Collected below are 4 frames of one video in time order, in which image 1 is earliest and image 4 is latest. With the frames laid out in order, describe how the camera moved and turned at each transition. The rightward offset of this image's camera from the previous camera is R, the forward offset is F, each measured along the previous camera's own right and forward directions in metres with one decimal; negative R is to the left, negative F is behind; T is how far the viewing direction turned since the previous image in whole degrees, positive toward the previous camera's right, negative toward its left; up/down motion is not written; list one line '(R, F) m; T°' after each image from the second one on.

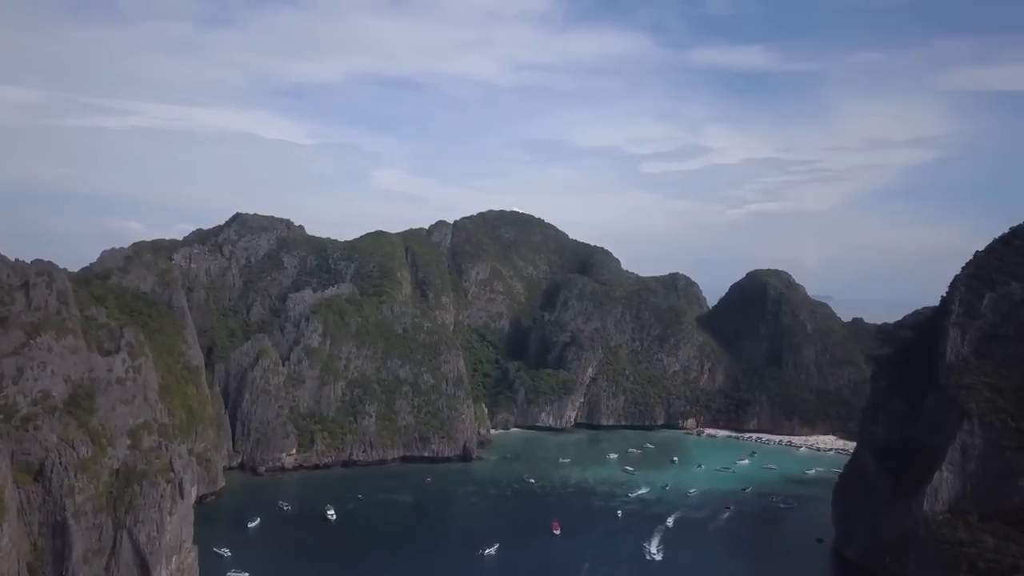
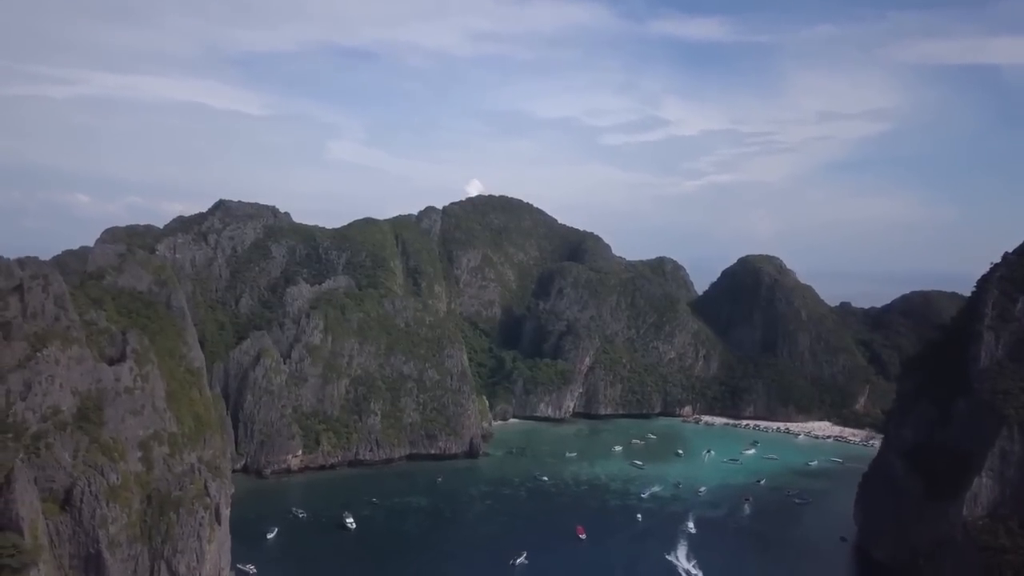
(-4.4, +1.5) m; +3°
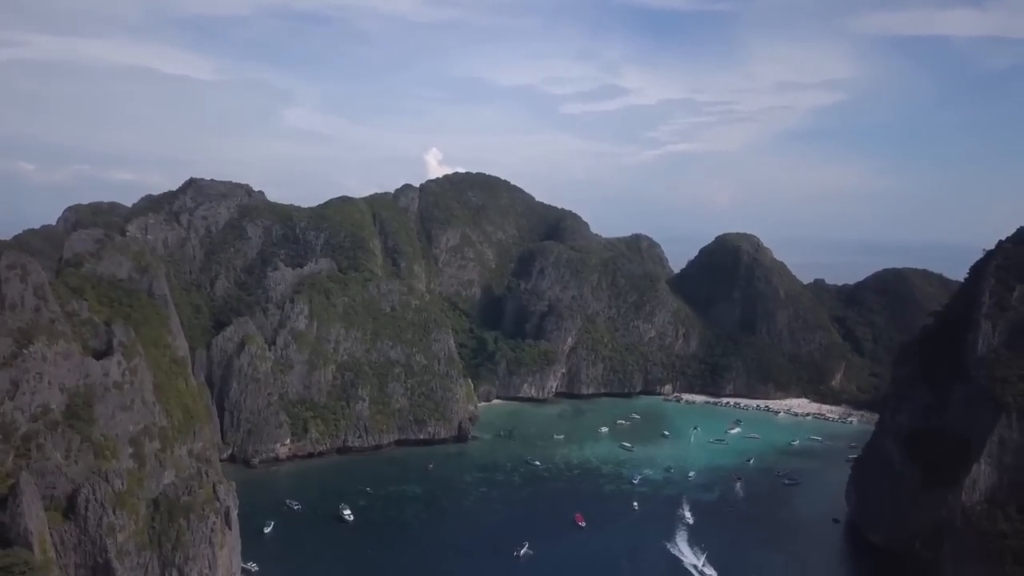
(-2.7, +0.8) m; +3°
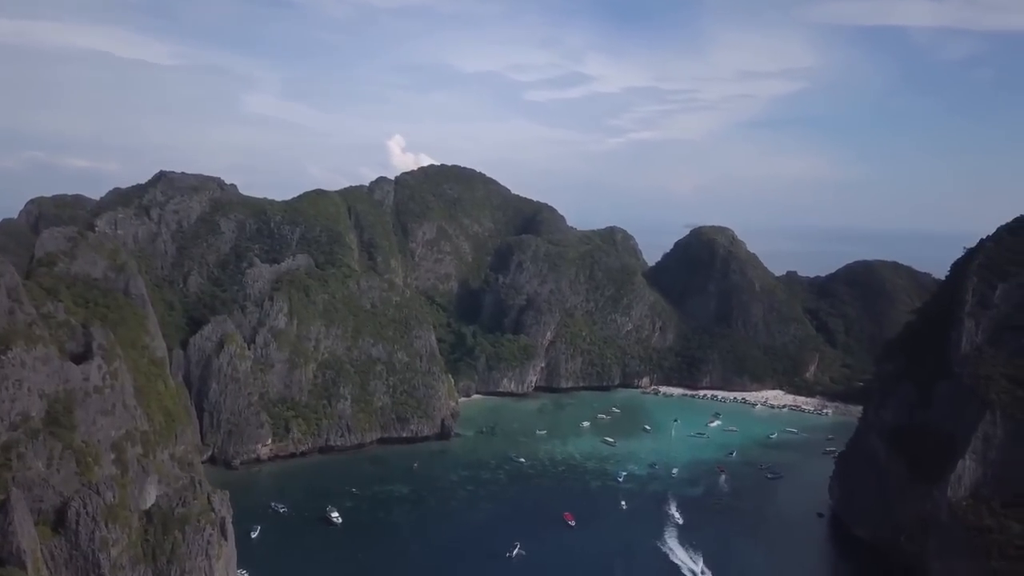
(-1.6, +0.4) m; +2°
